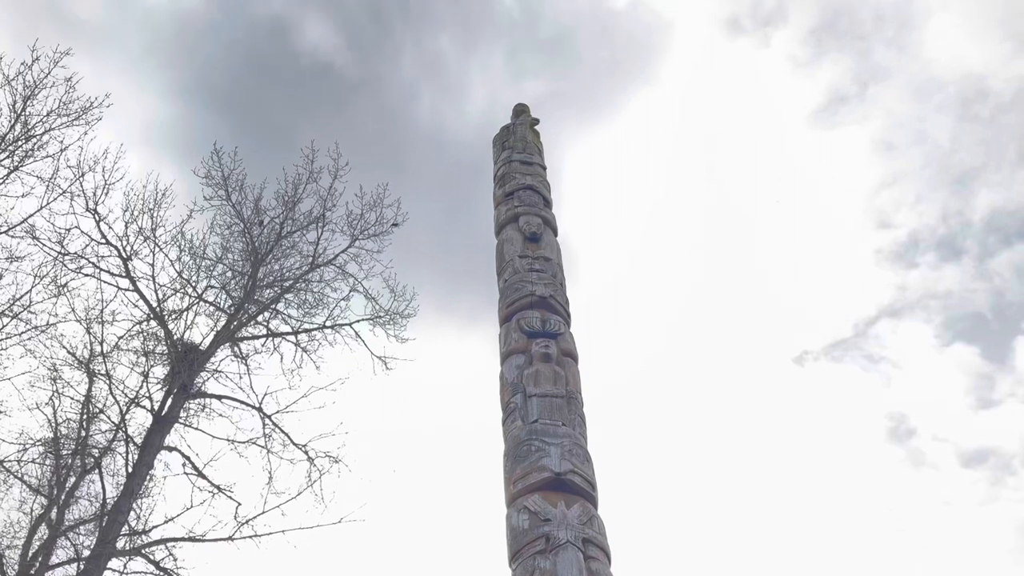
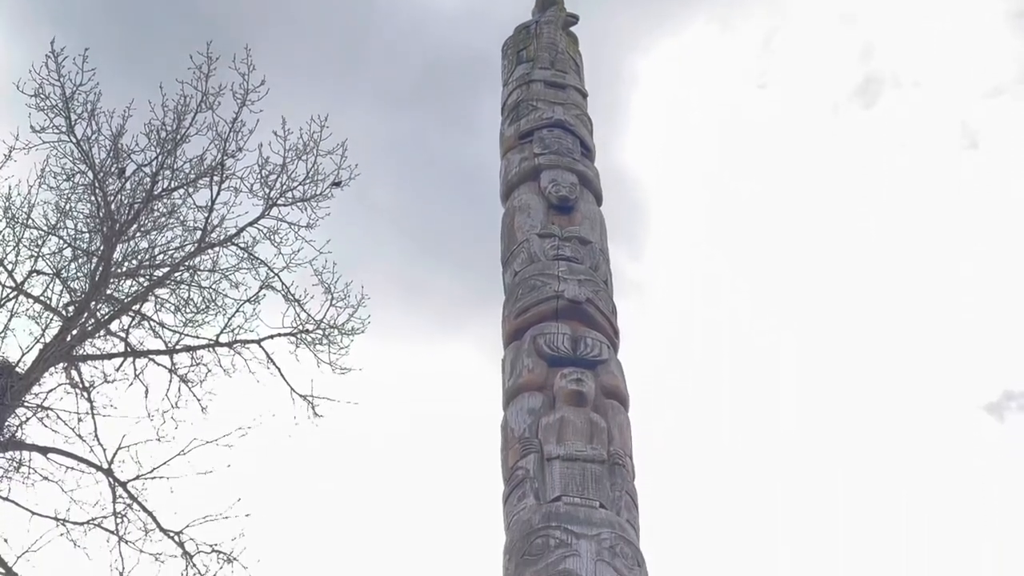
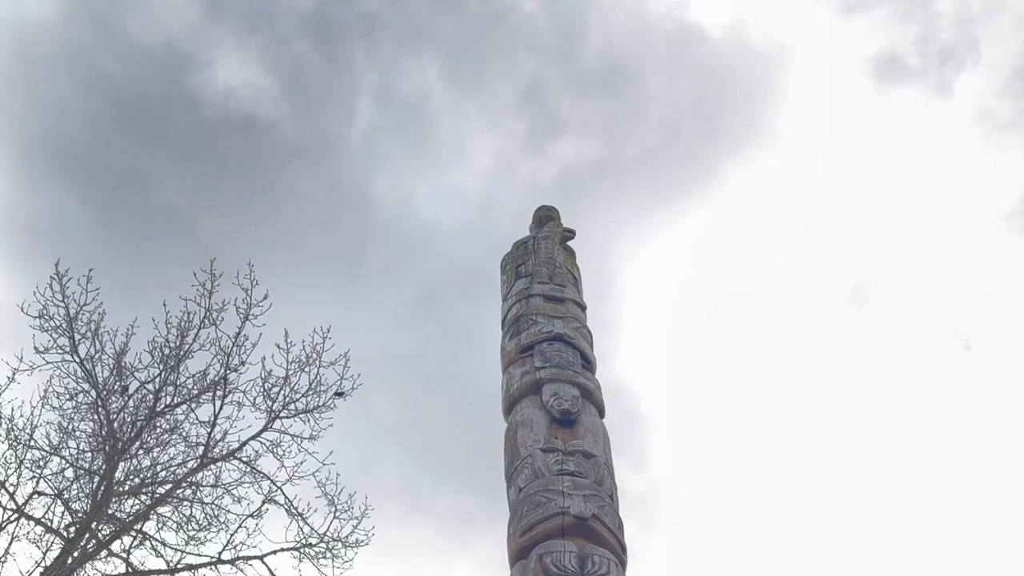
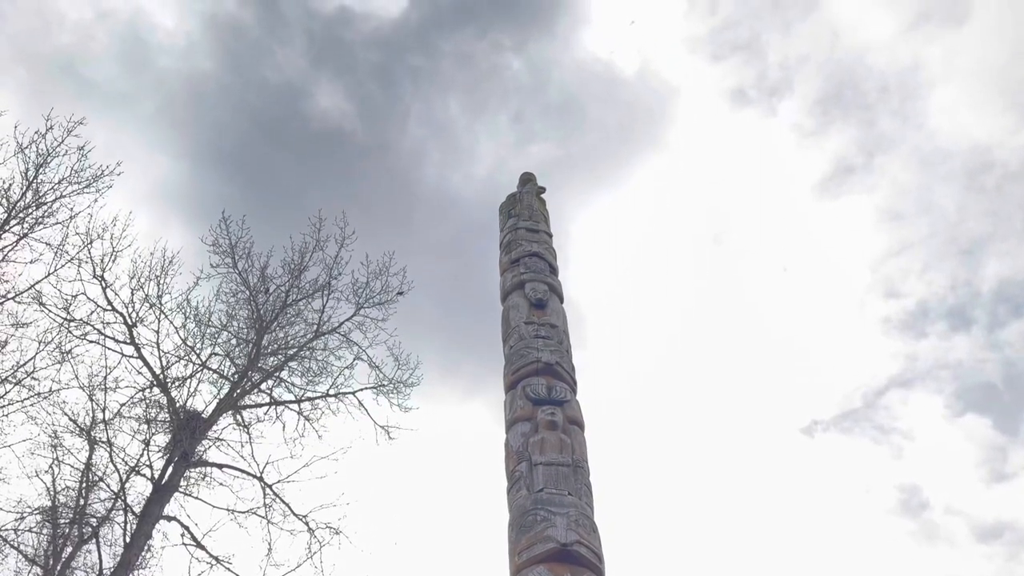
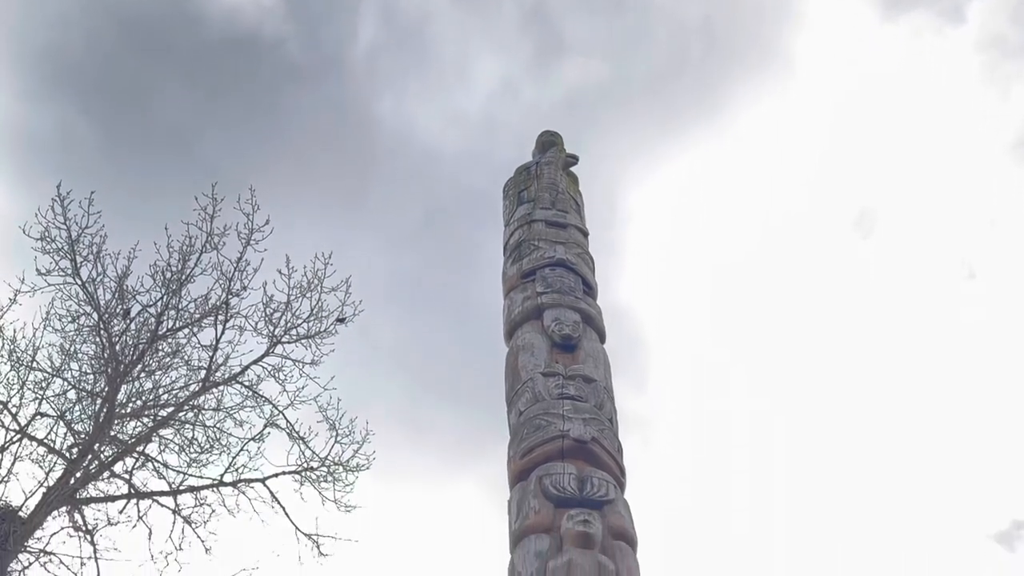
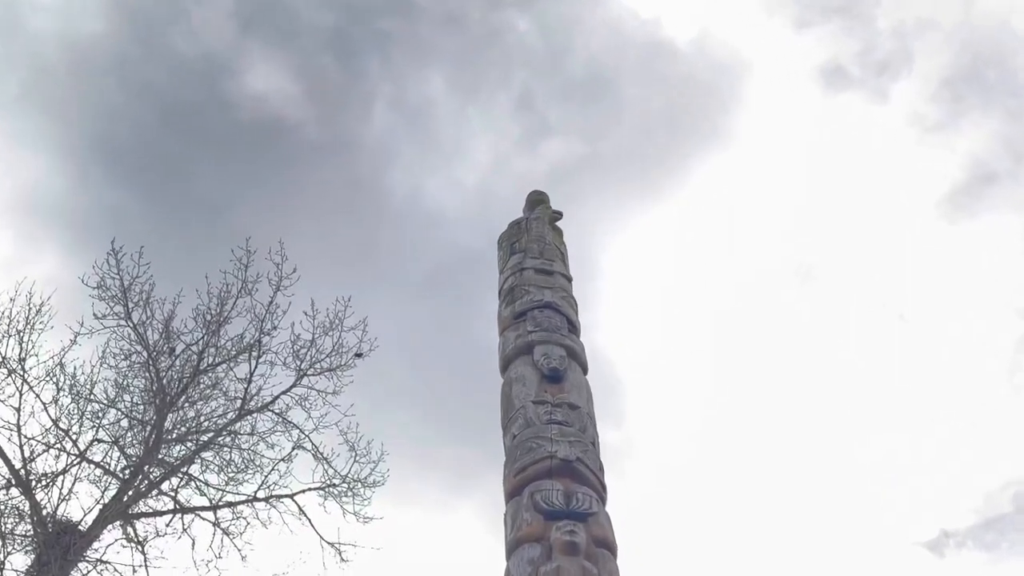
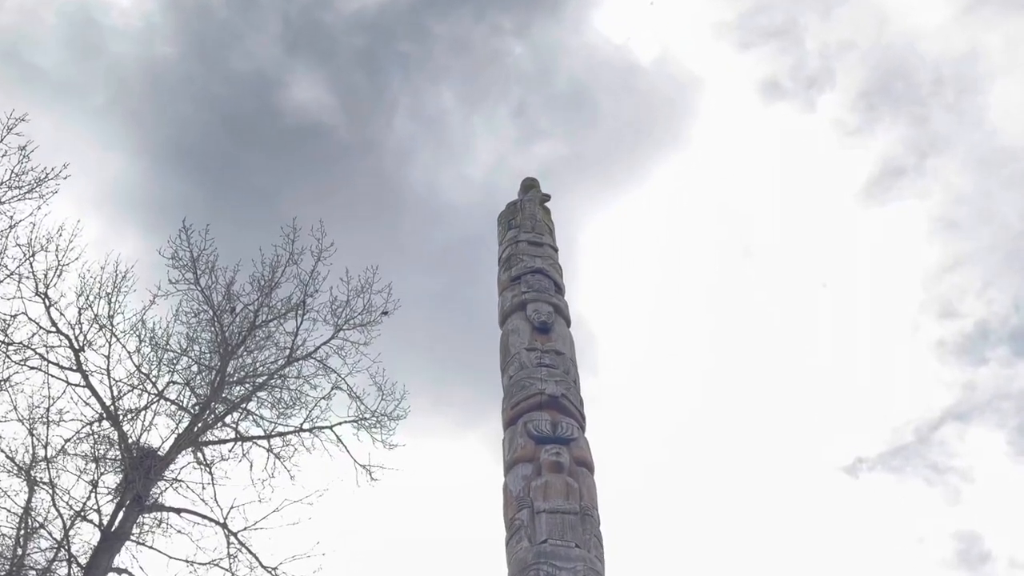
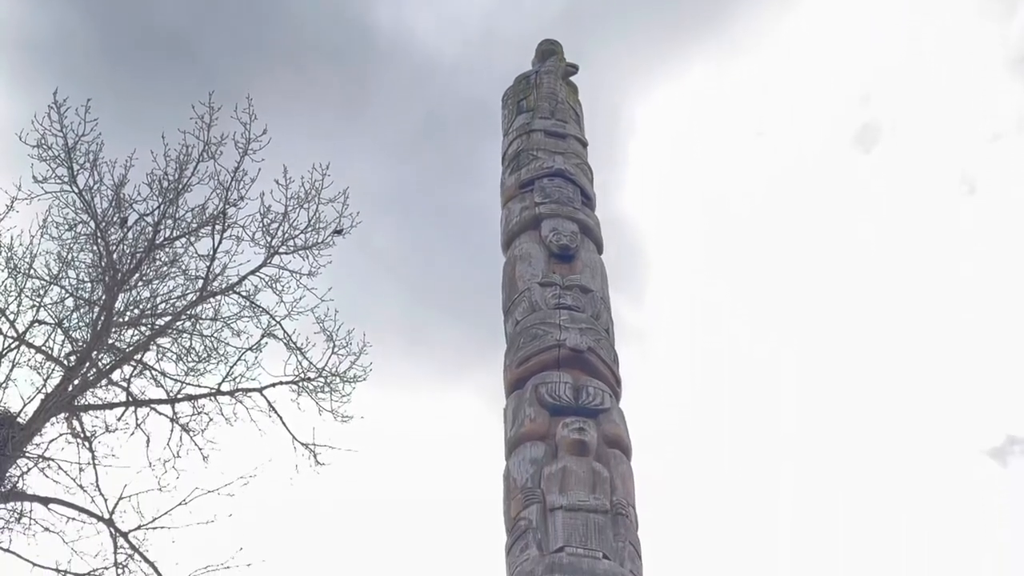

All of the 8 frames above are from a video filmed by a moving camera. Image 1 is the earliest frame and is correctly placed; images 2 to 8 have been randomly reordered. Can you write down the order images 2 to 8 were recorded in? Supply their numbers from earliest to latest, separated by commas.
4, 7, 6, 3, 5, 8, 2
